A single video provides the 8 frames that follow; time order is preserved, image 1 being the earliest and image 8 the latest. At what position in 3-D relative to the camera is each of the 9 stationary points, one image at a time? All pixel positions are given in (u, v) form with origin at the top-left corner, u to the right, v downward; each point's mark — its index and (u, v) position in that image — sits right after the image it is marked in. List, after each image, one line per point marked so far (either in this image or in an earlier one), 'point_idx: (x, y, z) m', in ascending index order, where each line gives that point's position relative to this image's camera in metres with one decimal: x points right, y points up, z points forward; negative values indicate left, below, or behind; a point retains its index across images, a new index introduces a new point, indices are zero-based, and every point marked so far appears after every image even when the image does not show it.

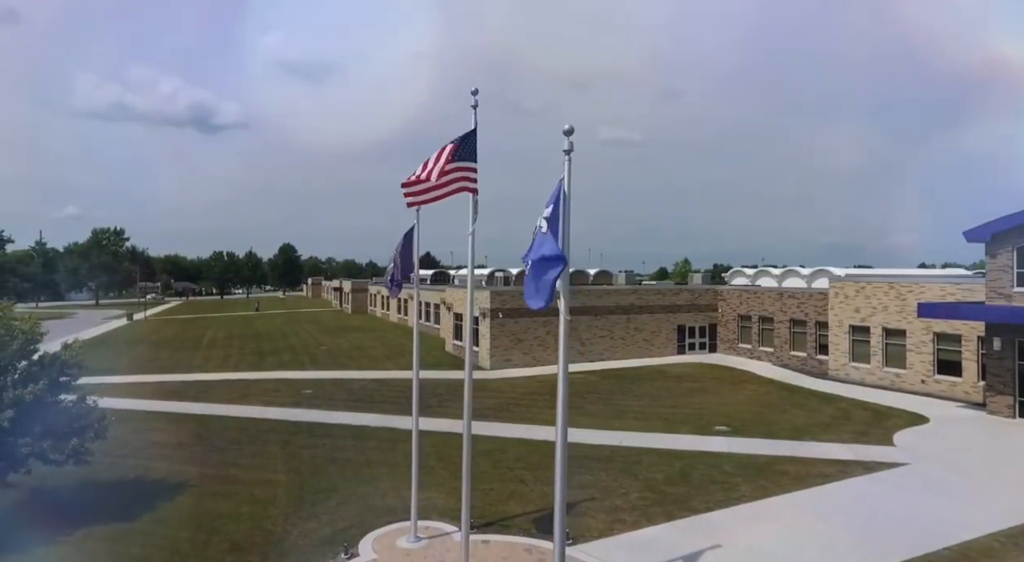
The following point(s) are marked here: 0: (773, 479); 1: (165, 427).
0: (+5.8, -4.3, +14.7) m
1: (-8.9, -3.7, +17.0) m
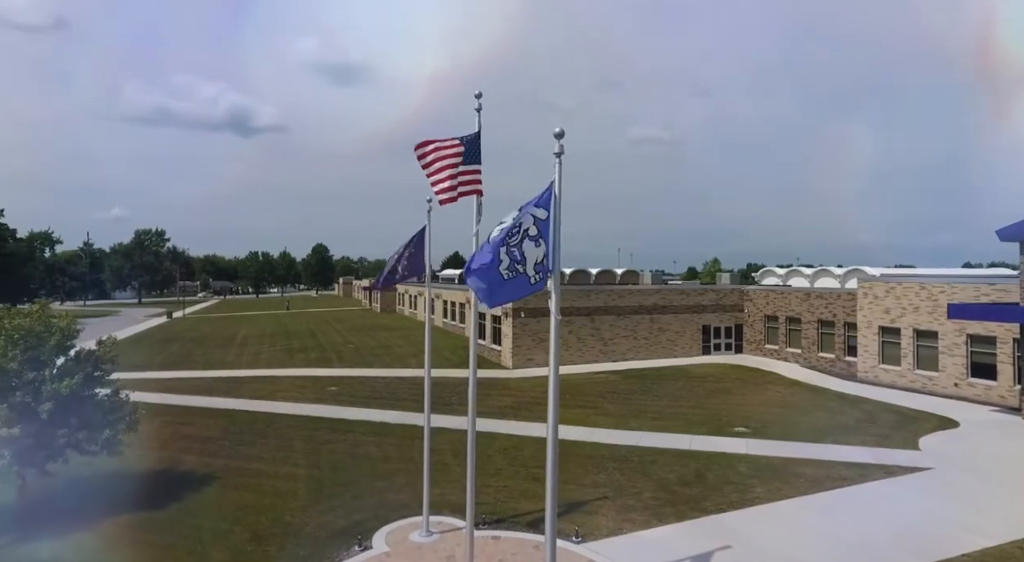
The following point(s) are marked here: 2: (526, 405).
0: (+6.1, -4.3, +14.6) m
1: (-8.4, -3.7, +17.7) m
2: (+0.4, -3.6, +19.3) m
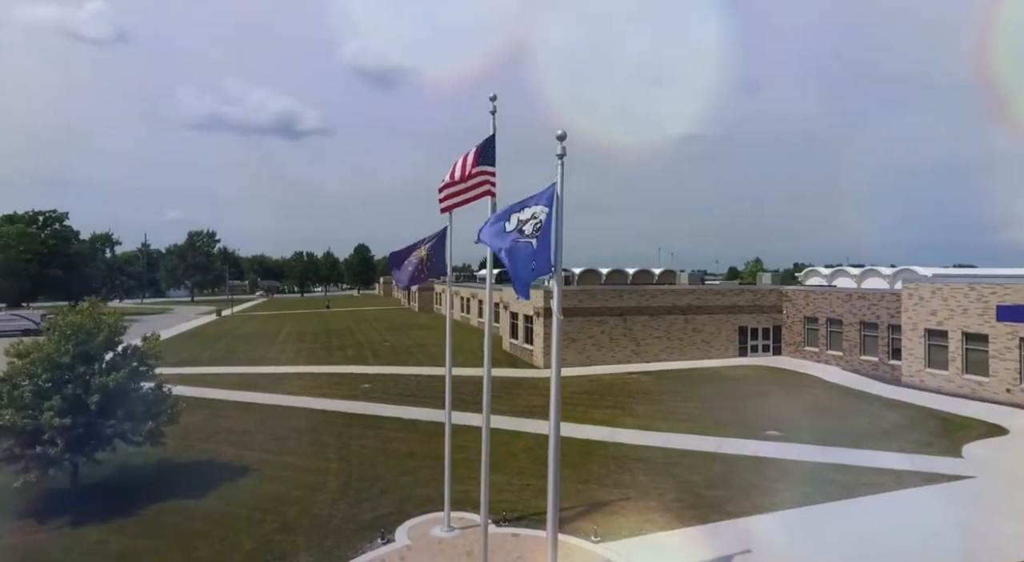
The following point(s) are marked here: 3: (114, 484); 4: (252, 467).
0: (+6.6, -4.4, +14.3) m
1: (-7.7, -3.7, +18.5) m
2: (+1.2, -3.6, +19.4) m
3: (-8.7, -4.4, +14.6) m
4: (-6.0, -4.3, +15.5) m
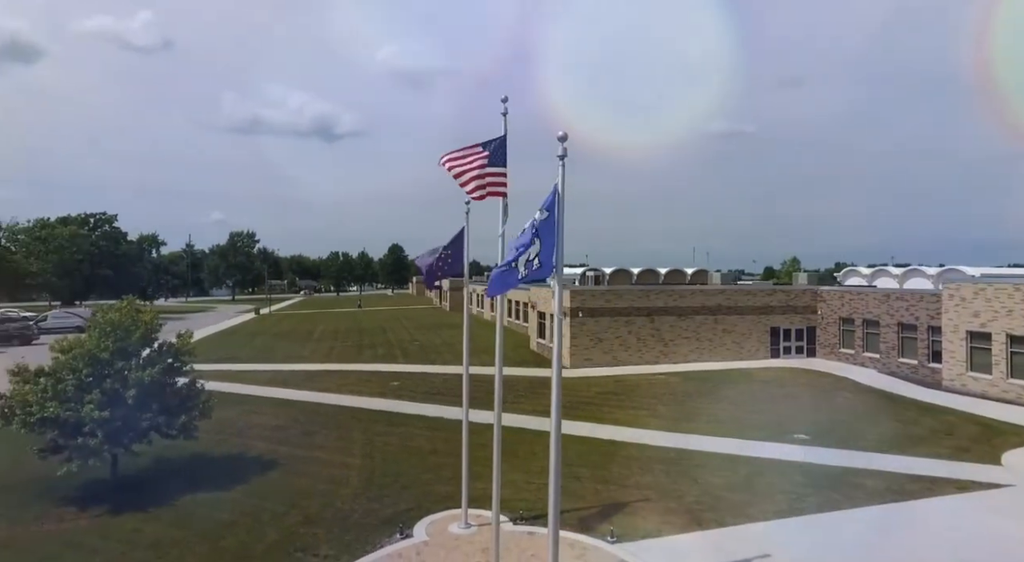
0: (+7.0, -4.4, +14.0) m
1: (-7.0, -3.7, +19.1) m
2: (+1.9, -3.6, +19.5) m
3: (-8.2, -4.4, +15.2) m
4: (-5.5, -4.3, +16.0) m
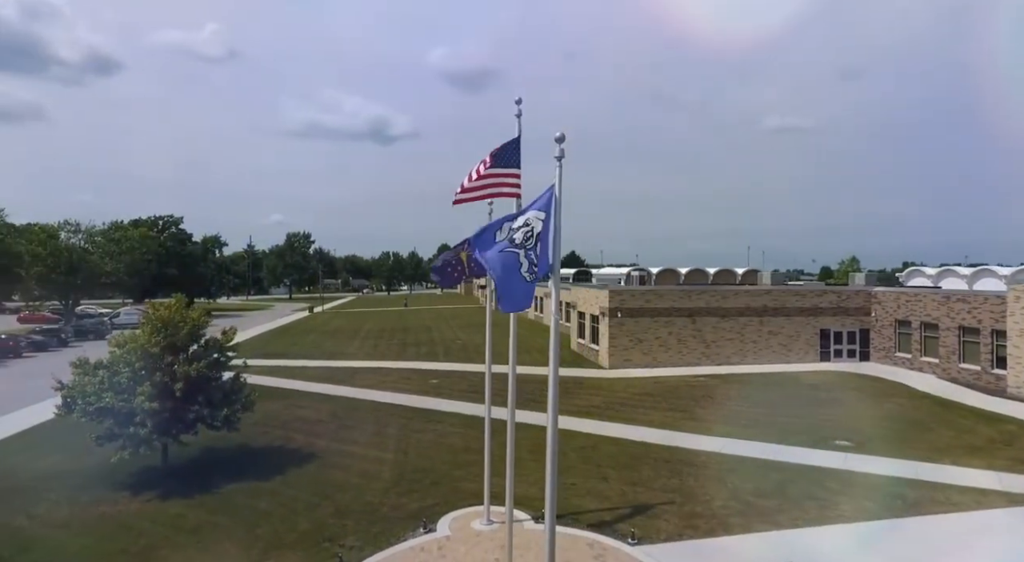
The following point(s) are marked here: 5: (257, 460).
0: (+7.5, -4.4, +13.4) m
1: (-6.0, -3.7, +19.8) m
2: (+3.0, -3.6, +19.4) m
3: (-7.6, -4.4, +16.0) m
4: (-4.8, -4.3, +16.6) m
5: (-6.2, -4.4, +16.3) m
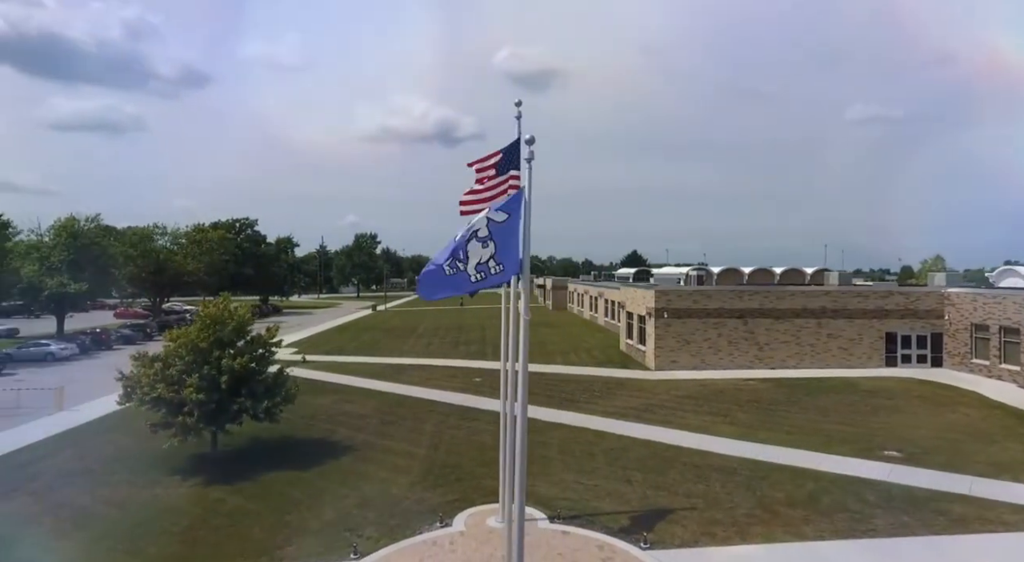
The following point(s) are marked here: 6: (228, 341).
0: (+7.7, -4.4, +12.5) m
1: (-4.8, -3.7, +20.5) m
2: (+4.0, -3.6, +19.0) m
3: (-6.8, -4.4, +17.0) m
4: (-4.1, -4.3, +17.2) m
5: (-5.5, -4.3, +17.1) m
6: (-7.1, -1.5, +16.6) m
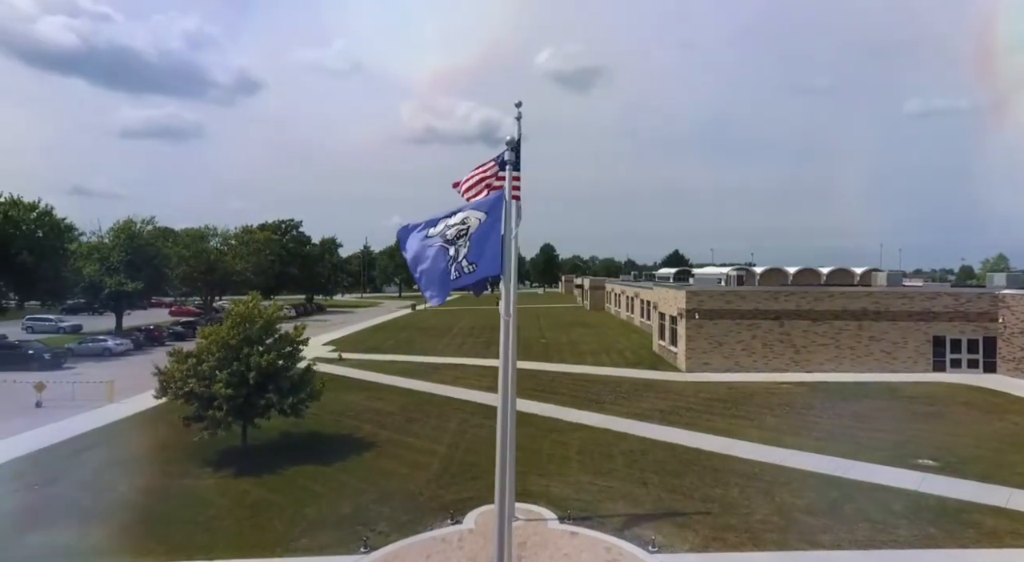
0: (+7.9, -4.4, +11.9) m
1: (-4.0, -3.7, +20.9) m
2: (+4.7, -3.6, +18.6) m
3: (-6.3, -4.3, +17.6) m
4: (-3.5, -4.3, +17.5) m
5: (-4.9, -4.3, +17.5) m
6: (-6.5, -1.5, +17.2) m
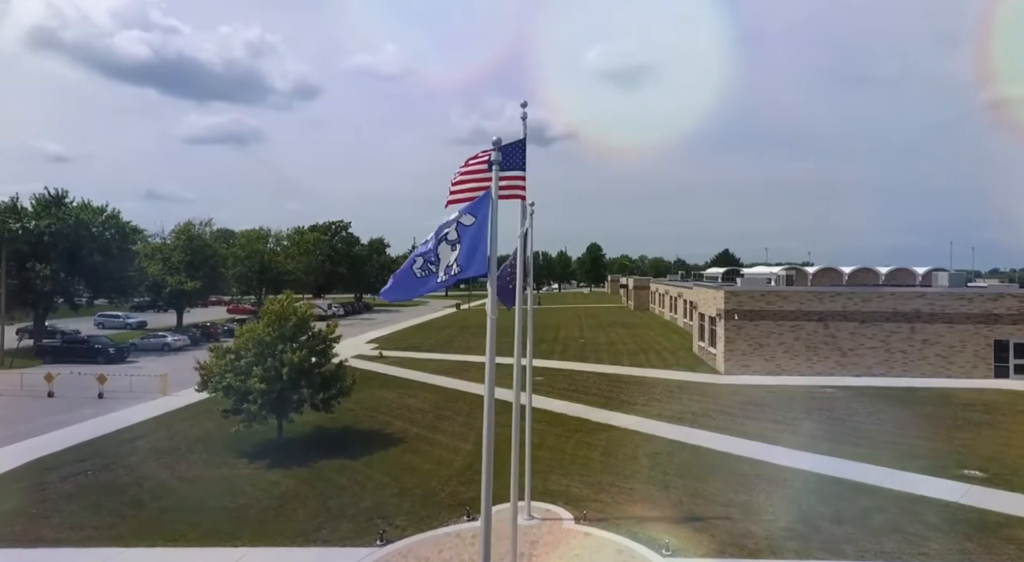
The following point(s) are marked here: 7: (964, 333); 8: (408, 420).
0: (+8.0, -4.4, +11.1) m
1: (-2.9, -3.6, +21.2) m
2: (+5.4, -3.6, +18.1) m
3: (-5.6, -4.3, +18.1) m
4: (-2.8, -4.2, +17.8) m
5: (-4.2, -4.3, +17.9) m
6: (-5.8, -1.4, +17.7) m
7: (+13.5, -1.5, +19.9) m
8: (-3.0, -4.0, +19.1) m
